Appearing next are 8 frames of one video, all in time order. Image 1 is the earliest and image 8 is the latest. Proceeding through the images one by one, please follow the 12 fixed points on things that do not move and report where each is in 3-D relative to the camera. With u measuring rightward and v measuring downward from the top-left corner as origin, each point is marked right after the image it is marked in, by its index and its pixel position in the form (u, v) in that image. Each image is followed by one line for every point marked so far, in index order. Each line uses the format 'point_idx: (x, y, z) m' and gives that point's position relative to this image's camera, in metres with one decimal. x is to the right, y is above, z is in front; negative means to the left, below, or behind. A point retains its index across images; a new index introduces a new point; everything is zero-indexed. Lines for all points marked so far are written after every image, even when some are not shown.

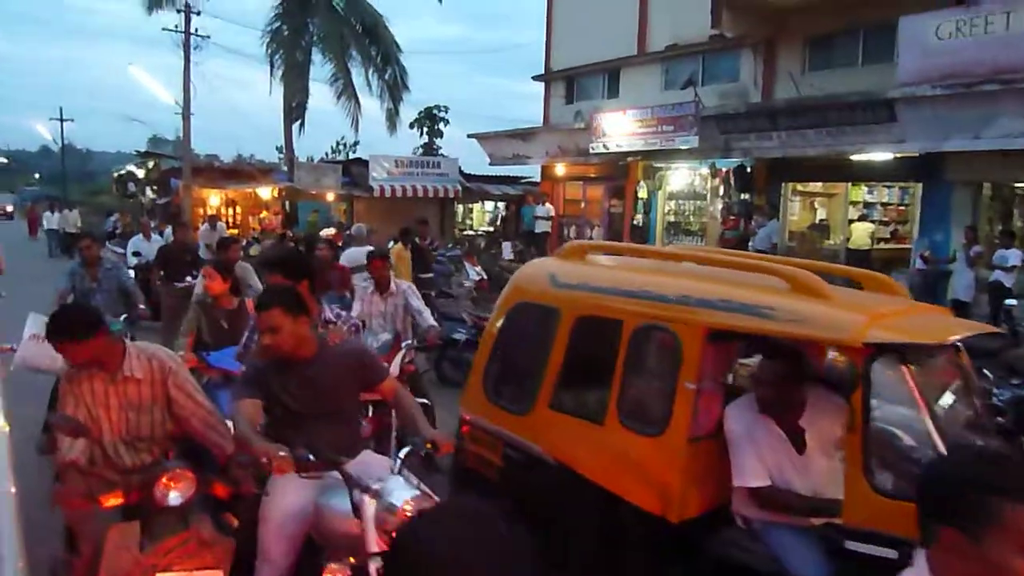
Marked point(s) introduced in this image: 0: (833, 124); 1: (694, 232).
0: (+5.3, +2.7, +13.2) m
1: (+4.0, +1.3, +18.2) m
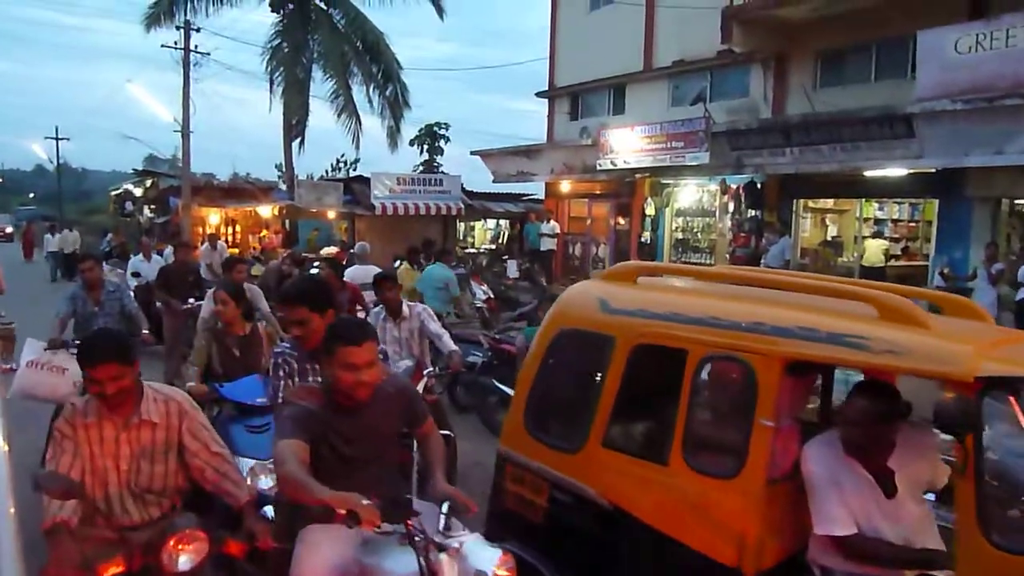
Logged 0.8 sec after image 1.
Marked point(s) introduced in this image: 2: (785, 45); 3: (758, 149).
0: (+5.4, +2.4, +13.0) m
1: (+4.2, +0.8, +17.9) m
2: (+5.3, +4.6, +15.5) m
3: (+4.4, +2.5, +14.5) m
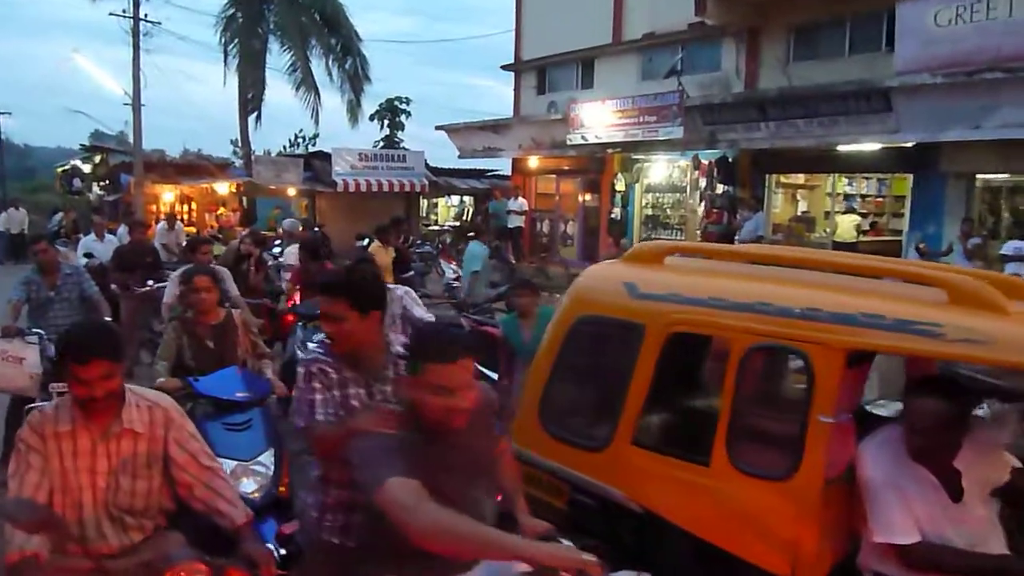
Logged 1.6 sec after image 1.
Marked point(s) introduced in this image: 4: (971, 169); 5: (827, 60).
0: (+5.0, +2.7, +12.8) m
1: (+3.5, +1.4, +17.7) m
2: (+4.7, +5.1, +15.3) m
3: (+3.9, +2.9, +14.2) m
4: (+7.2, +1.9, +12.6) m
5: (+5.5, +4.0, +14.2) m
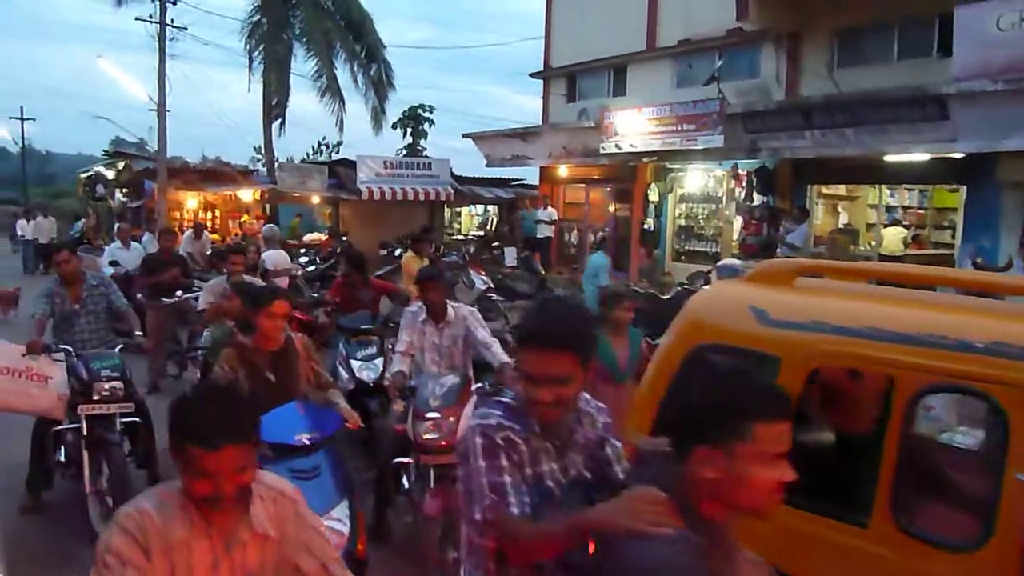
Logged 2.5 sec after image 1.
0: (+5.5, +2.5, +12.3) m
1: (+4.1, +1.1, +17.2) m
2: (+5.3, +4.8, +14.8) m
3: (+4.5, +2.7, +13.8) m
4: (+7.7, +1.6, +12.1) m
5: (+6.1, +3.8, +13.7) m
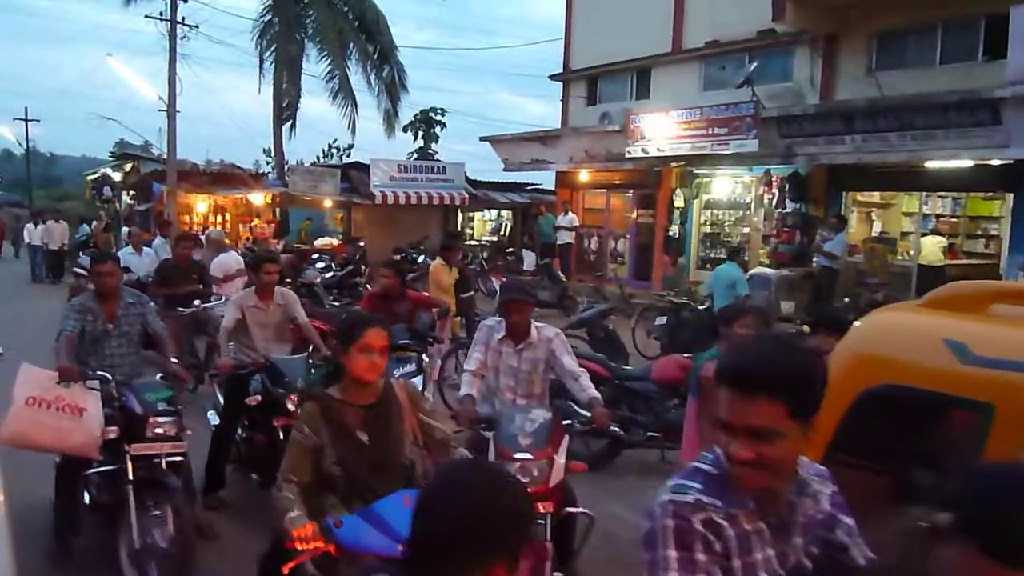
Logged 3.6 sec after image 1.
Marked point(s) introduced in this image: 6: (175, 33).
0: (+6.0, +2.3, +11.8) m
1: (+4.6, +0.9, +16.7) m
2: (+5.7, +4.6, +14.3) m
3: (+4.9, +2.5, +13.2) m
4: (+8.1, +1.4, +11.5) m
5: (+6.6, +3.6, +13.2) m
6: (-8.1, +6.2, +19.5) m
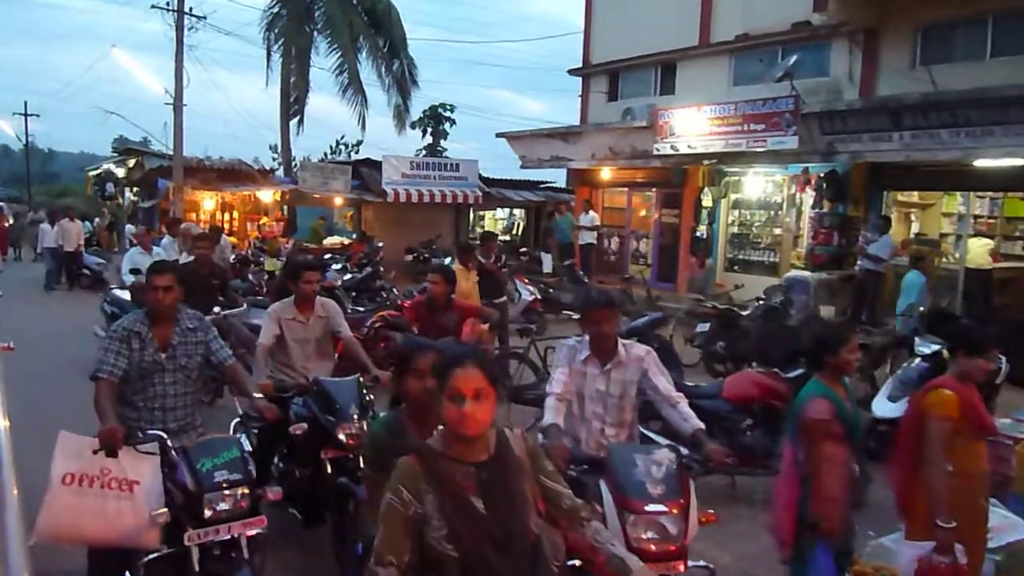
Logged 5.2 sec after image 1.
0: (+6.4, +2.3, +11.1) m
1: (+5.0, +0.8, +16.0) m
2: (+6.2, +4.6, +13.6) m
3: (+5.4, +2.4, +12.6) m
4: (+8.6, +1.3, +10.9) m
5: (+7.0, +3.5, +12.5) m
6: (-7.7, +6.2, +18.8) m
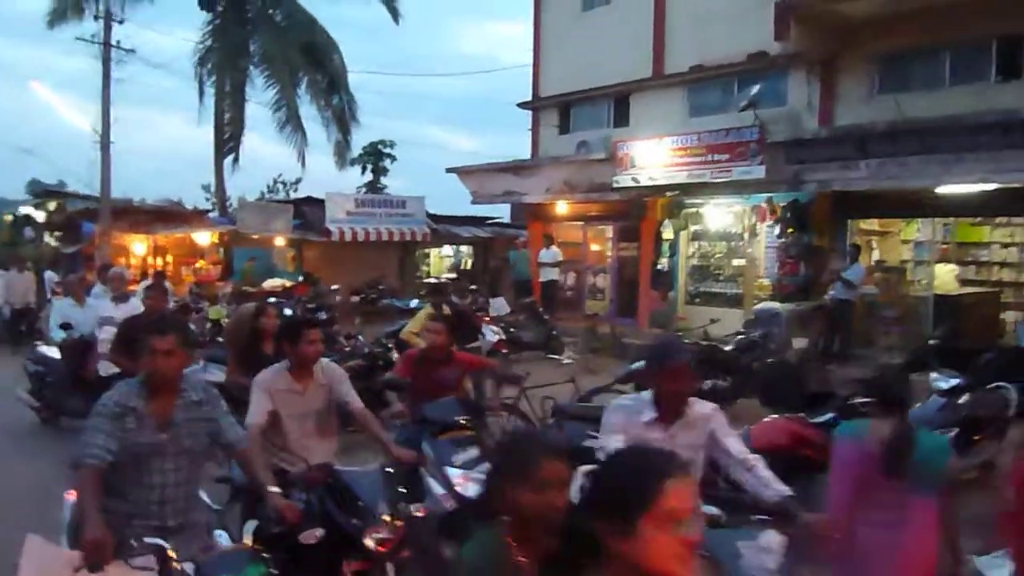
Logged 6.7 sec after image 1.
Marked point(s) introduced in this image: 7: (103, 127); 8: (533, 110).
0: (+5.9, +1.9, +11.1) m
1: (+4.2, +0.2, +15.8) m
2: (+5.5, +4.1, +13.6) m
3: (+4.8, +1.9, +12.4) m
4: (+8.2, +1.0, +10.9) m
5: (+6.4, +3.1, +12.6) m
6: (-8.9, +5.1, +17.7) m
7: (-9.2, +3.6, +18.1) m
8: (+0.5, +4.3, +19.3) m
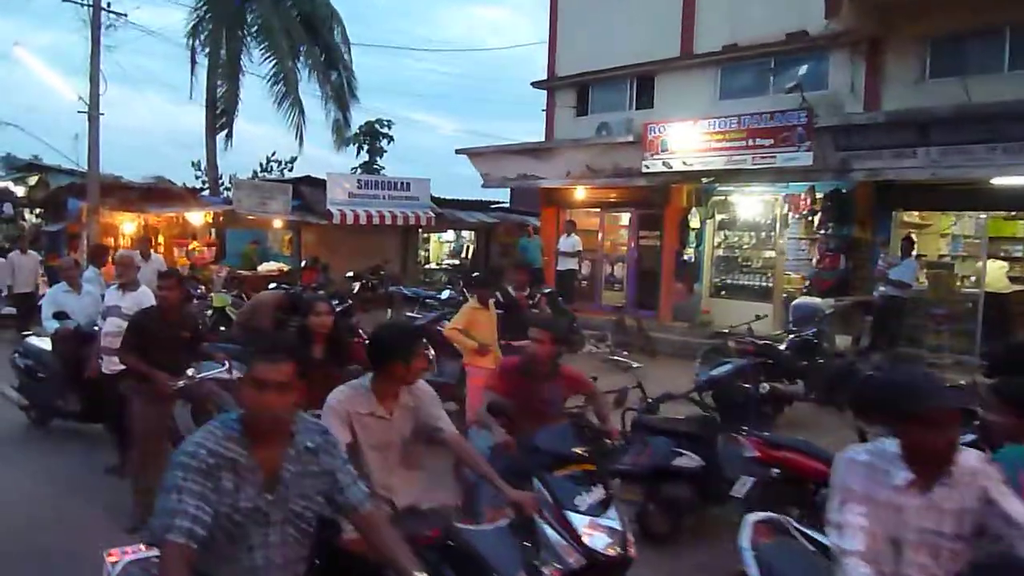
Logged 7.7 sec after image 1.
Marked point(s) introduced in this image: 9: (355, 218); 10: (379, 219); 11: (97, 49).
0: (+6.4, +1.9, +10.3) m
1: (+4.5, +0.3, +15.0) m
2: (+5.9, +4.1, +12.8) m
3: (+5.2, +2.0, +11.7) m
4: (+8.6, +1.0, +10.3) m
5: (+6.9, +3.1, +11.8) m
6: (-8.5, +5.4, +16.5) m
7: (-8.8, +4.0, +16.9) m
8: (+0.8, +4.5, +18.3) m
9: (-3.7, +1.6, +19.0) m
10: (-3.1, +1.6, +19.2) m
11: (-8.7, +4.9, +16.7) m
